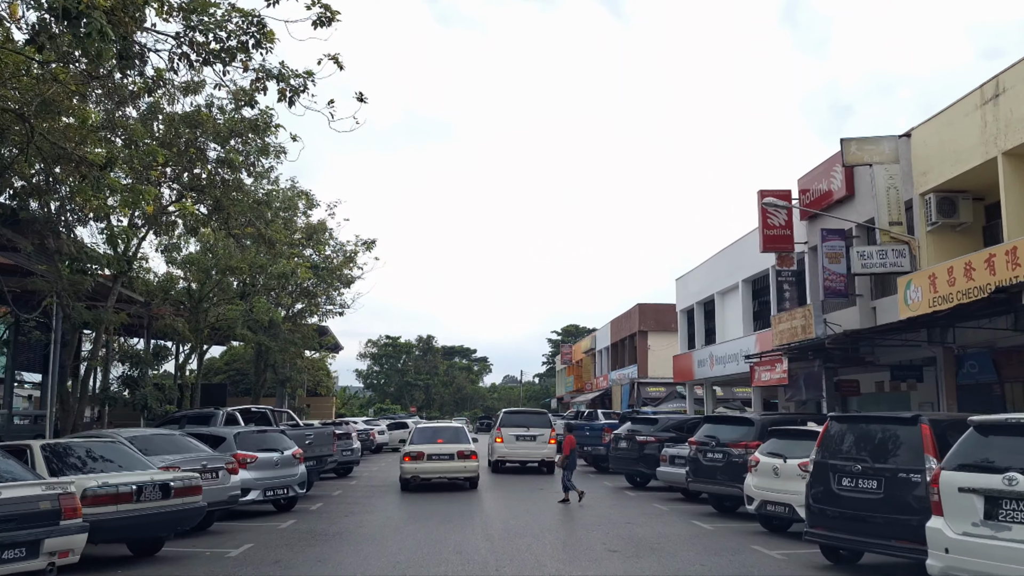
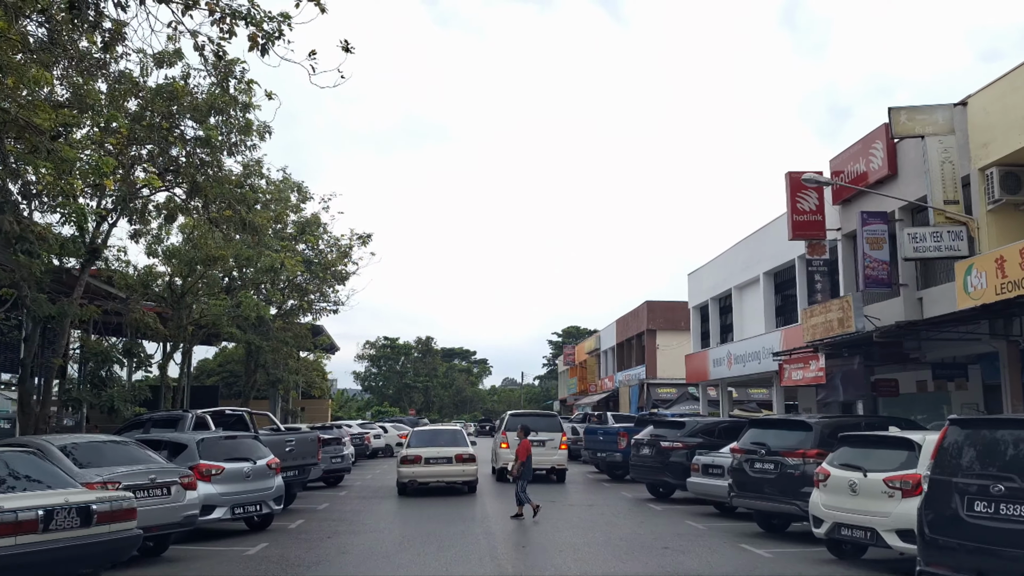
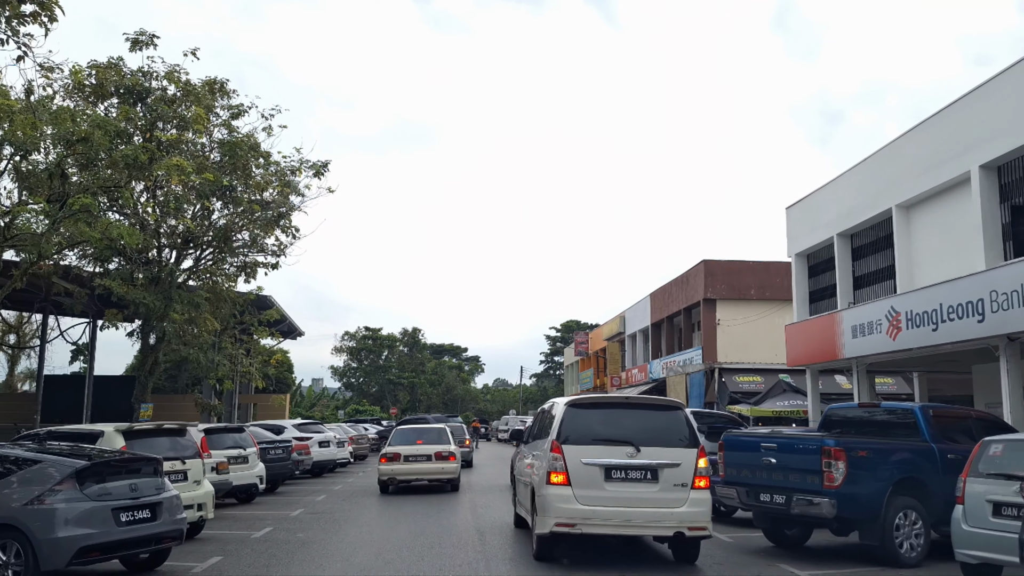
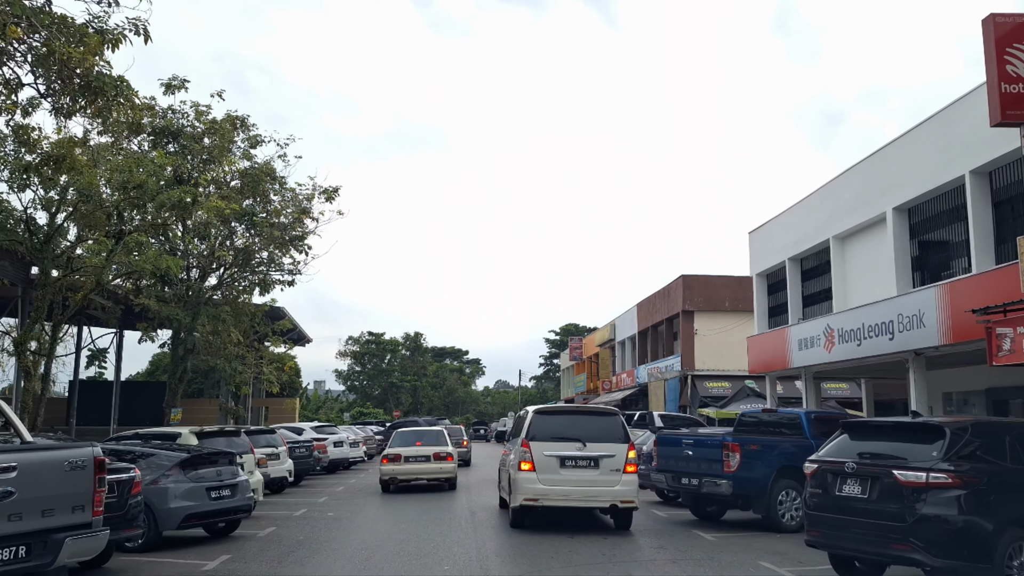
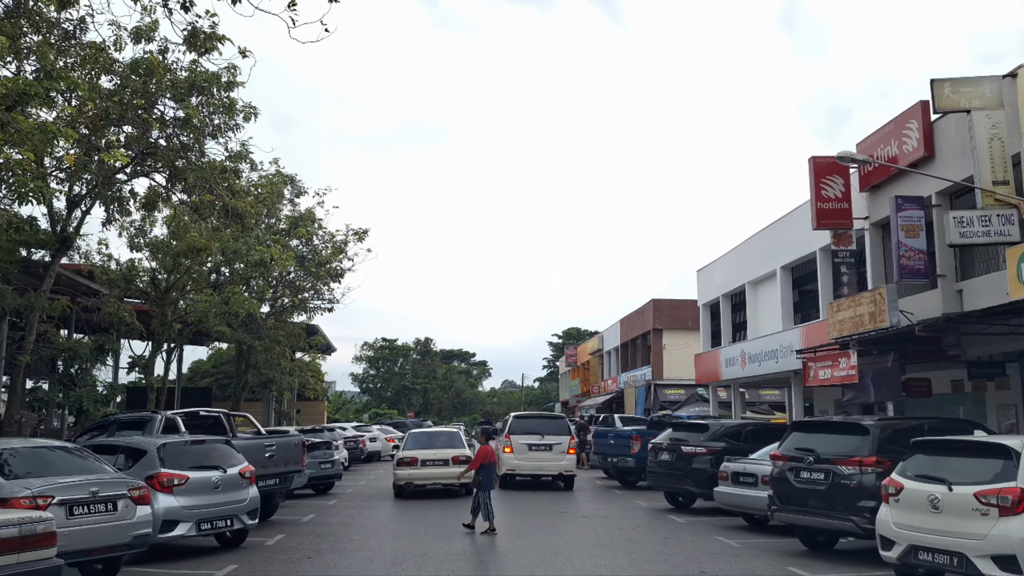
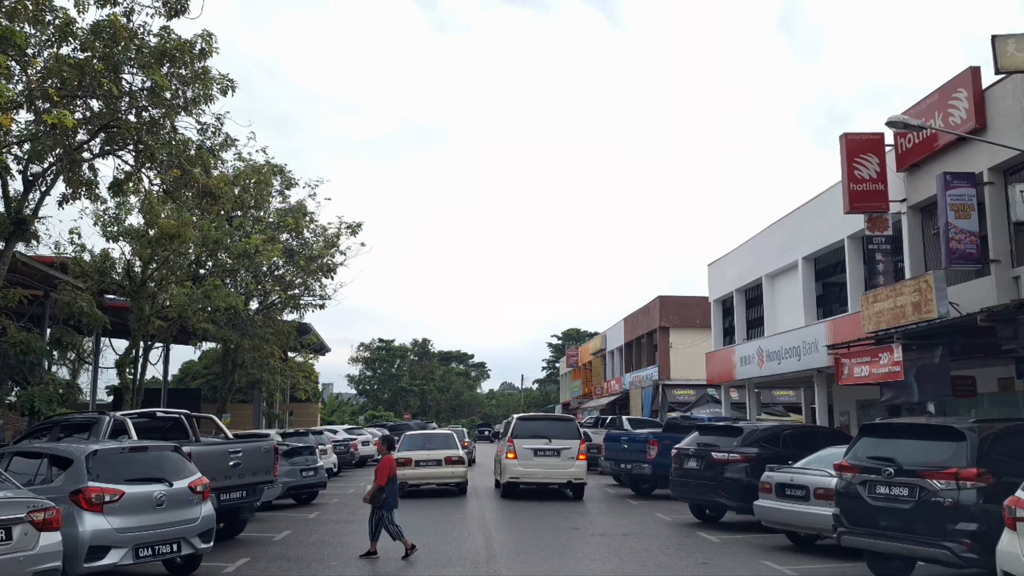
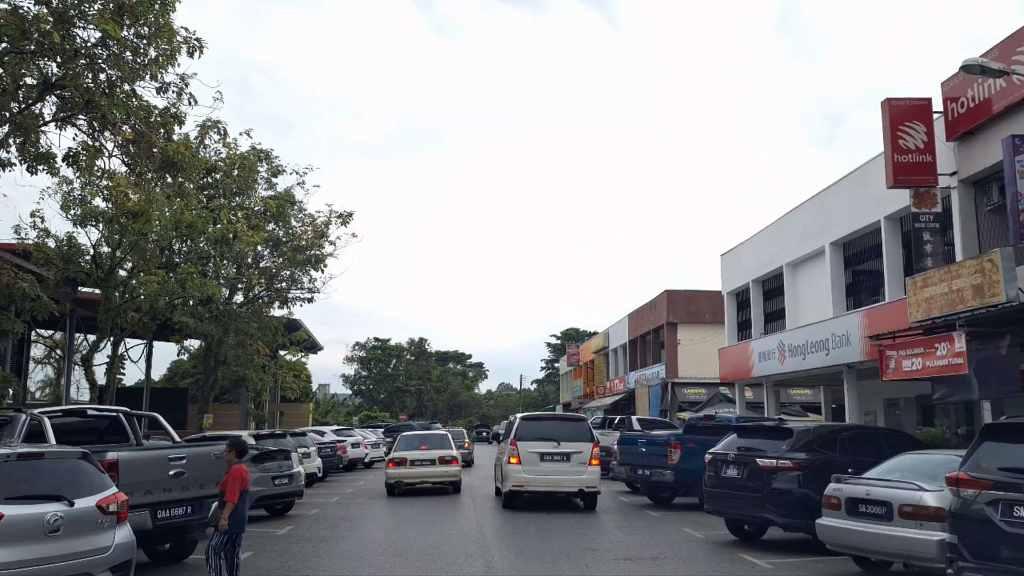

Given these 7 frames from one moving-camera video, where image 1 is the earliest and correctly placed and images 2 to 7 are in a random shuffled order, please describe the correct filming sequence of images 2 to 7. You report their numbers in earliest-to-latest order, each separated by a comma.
2, 5, 6, 7, 4, 3
